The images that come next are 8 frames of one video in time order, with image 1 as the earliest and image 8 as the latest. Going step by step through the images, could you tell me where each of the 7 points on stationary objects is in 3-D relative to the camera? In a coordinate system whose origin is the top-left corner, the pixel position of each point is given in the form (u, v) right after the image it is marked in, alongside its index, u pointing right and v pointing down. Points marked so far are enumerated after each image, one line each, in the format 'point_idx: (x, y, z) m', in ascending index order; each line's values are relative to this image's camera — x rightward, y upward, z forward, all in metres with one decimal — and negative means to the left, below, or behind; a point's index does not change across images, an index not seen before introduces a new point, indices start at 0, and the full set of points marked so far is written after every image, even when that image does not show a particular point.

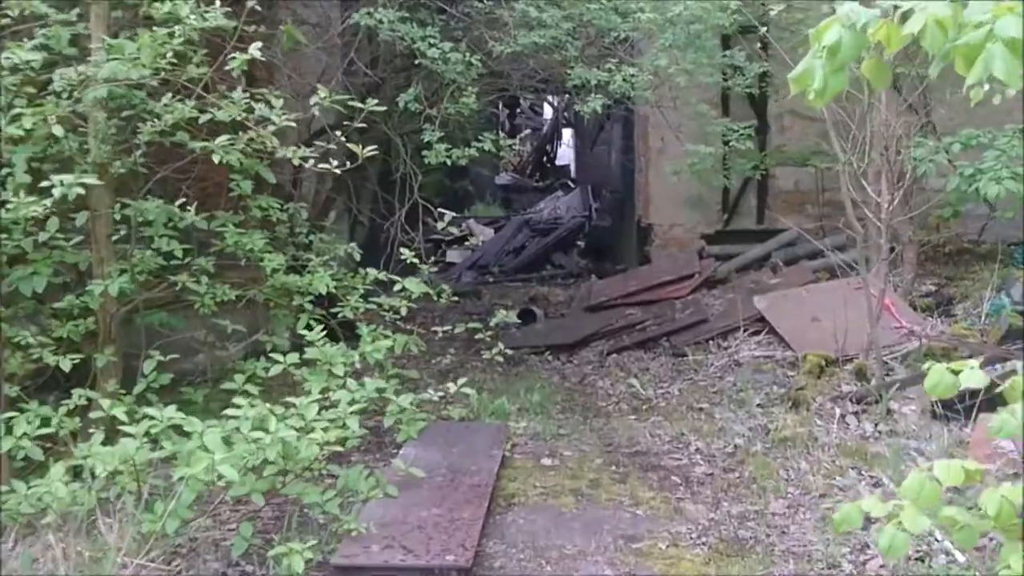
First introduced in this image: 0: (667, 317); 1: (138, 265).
0: (+0.9, -0.2, +6.4) m
1: (-1.2, +0.1, +3.9) m
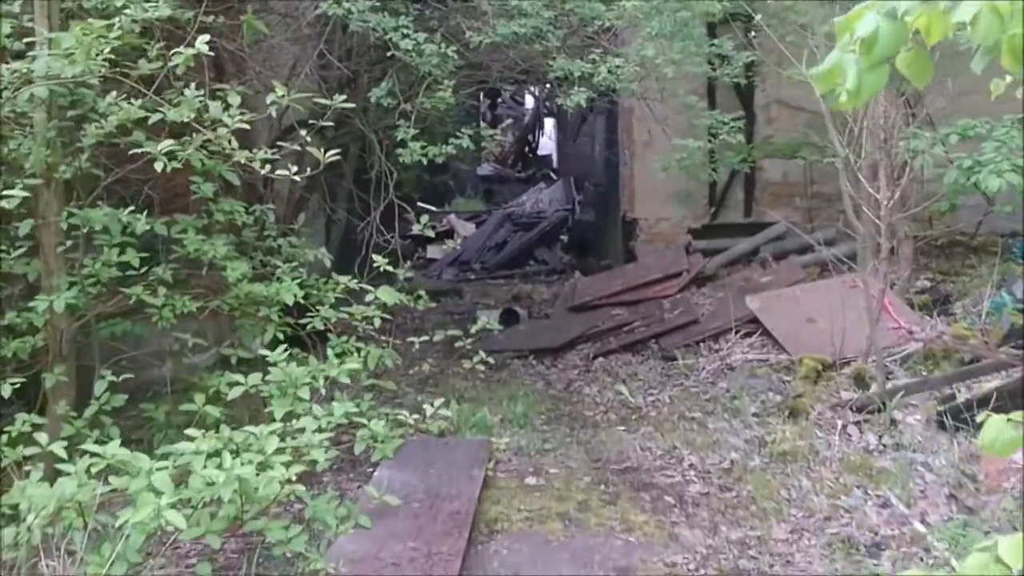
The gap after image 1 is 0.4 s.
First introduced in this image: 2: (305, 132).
0: (+0.8, -0.2, +6.2) m
1: (-1.3, 0.0, +3.6) m
2: (-0.7, +0.6, +4.2) m
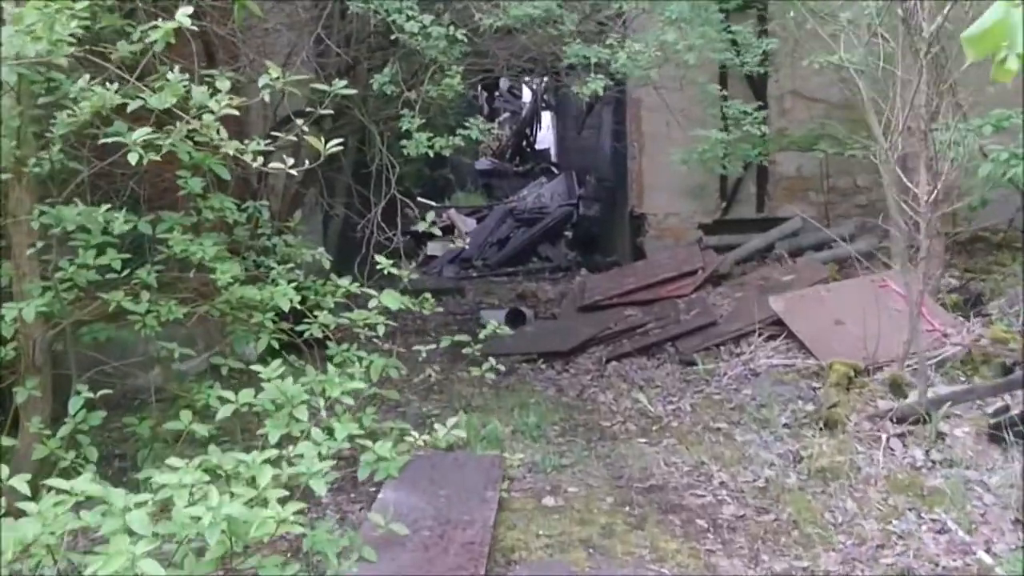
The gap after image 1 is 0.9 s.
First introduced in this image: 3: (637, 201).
0: (+0.8, -0.2, +5.9) m
1: (-1.2, 0.0, +3.2) m
2: (-0.7, +0.6, +3.9) m
3: (+0.9, +0.6, +8.2) m
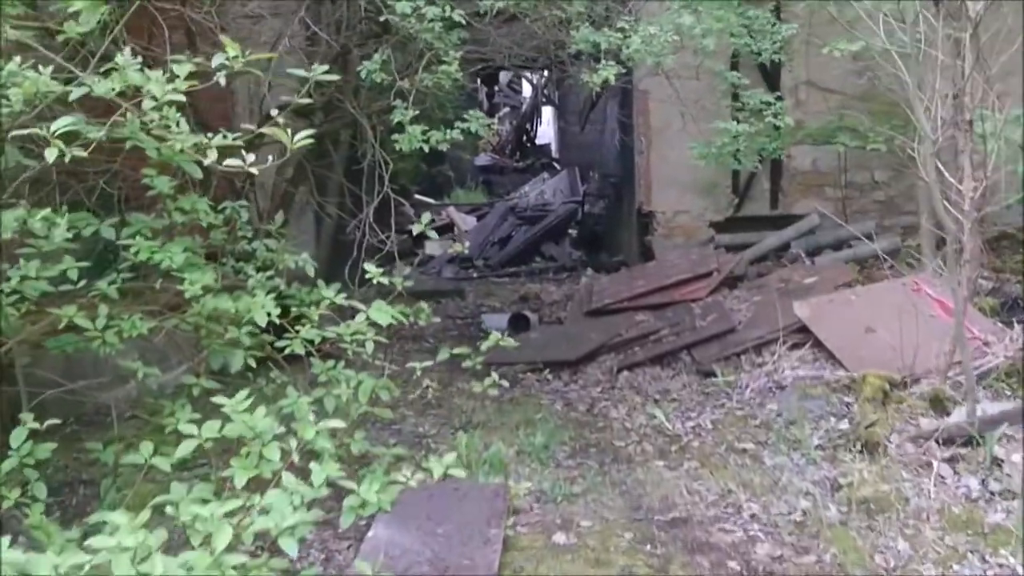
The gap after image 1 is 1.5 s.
0: (+0.8, -0.2, +5.5) m
1: (-1.2, 0.0, +2.9) m
2: (-0.7, +0.5, +3.5) m
3: (+0.9, +0.6, +7.8) m
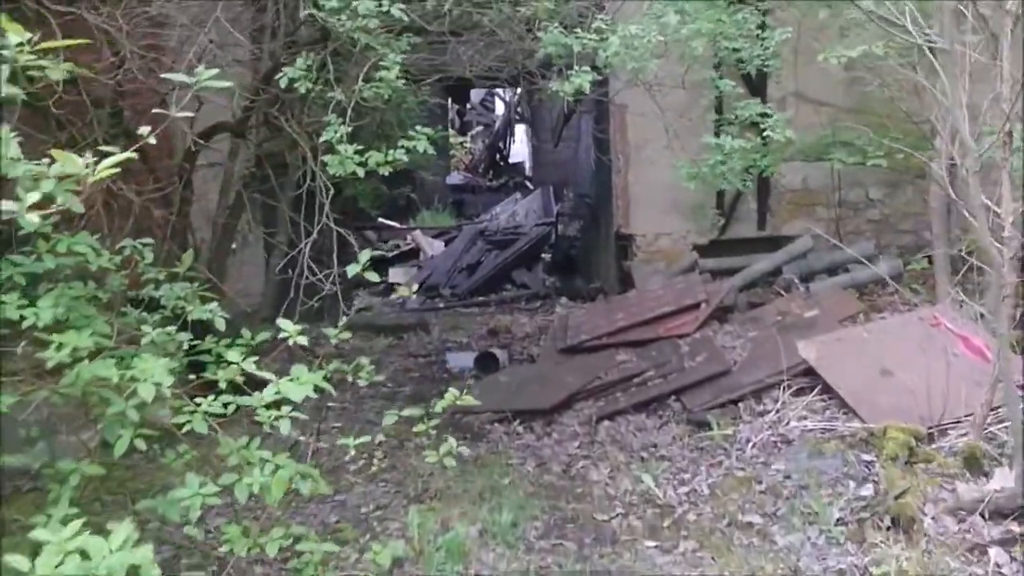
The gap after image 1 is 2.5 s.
0: (+0.7, -0.3, +4.9) m
1: (-1.3, -0.2, +2.2) m
2: (-0.8, +0.4, +2.8) m
3: (+0.7, +0.4, +7.2) m
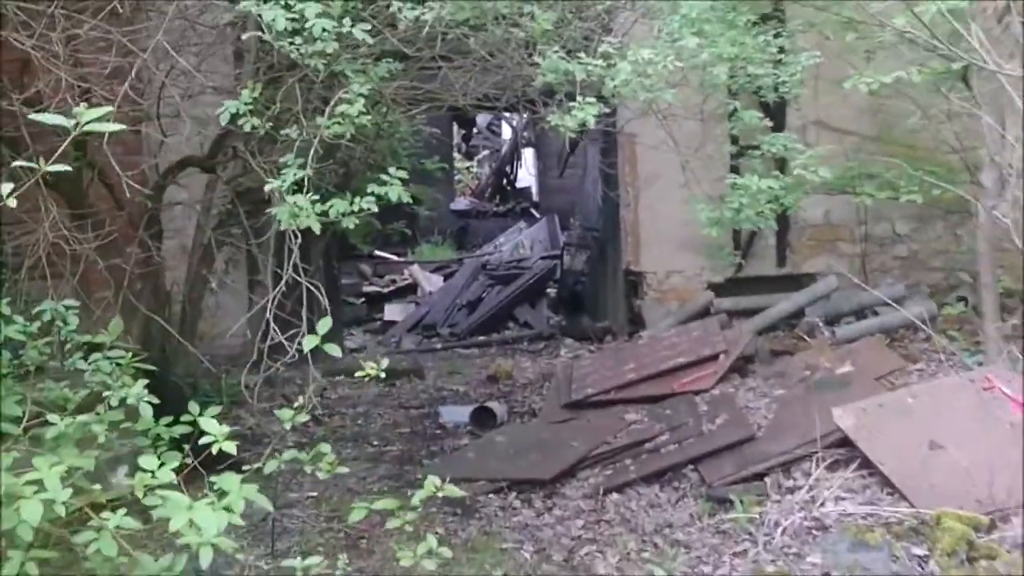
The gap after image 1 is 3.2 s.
0: (+0.7, -0.5, +4.3) m
1: (-1.4, -0.3, +1.7) m
2: (-0.8, +0.2, +2.3) m
3: (+0.7, +0.2, +6.7) m
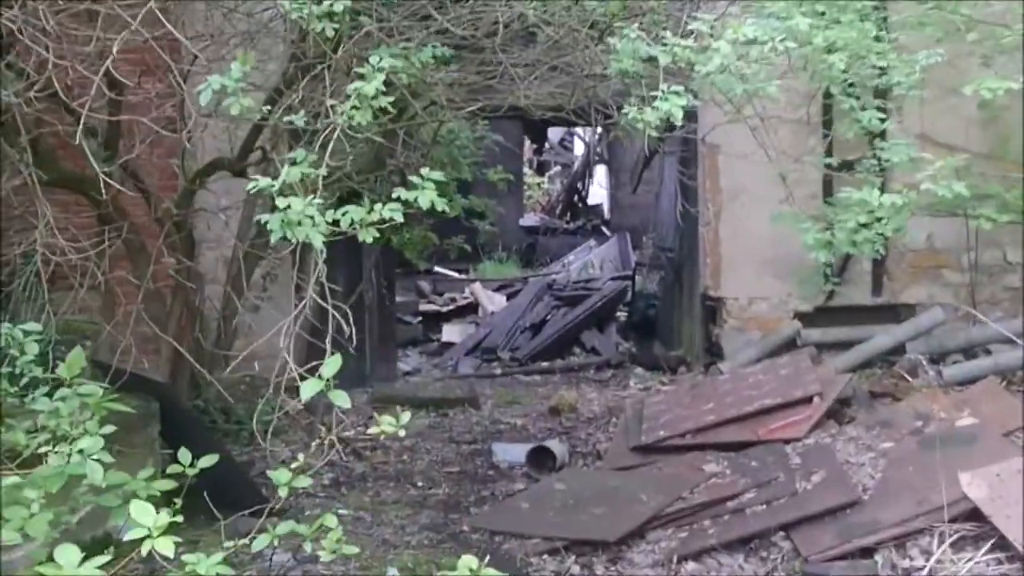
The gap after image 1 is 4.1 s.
0: (+0.8, -0.6, +3.7) m
1: (-1.3, -0.3, +1.2) m
2: (-0.7, +0.2, +1.8) m
3: (+1.0, 0.0, +6.0) m
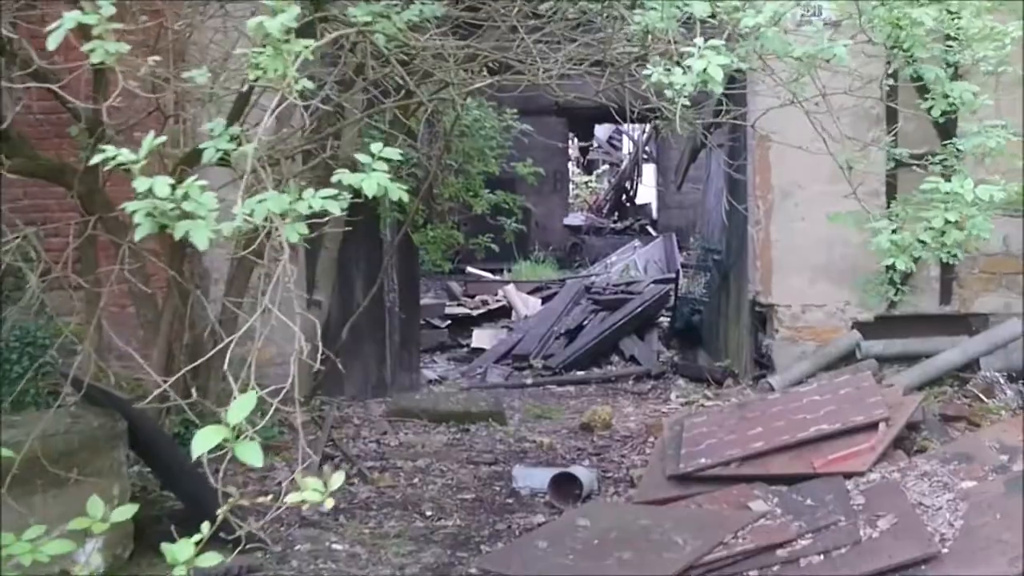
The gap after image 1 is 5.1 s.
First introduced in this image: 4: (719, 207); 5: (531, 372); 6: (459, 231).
0: (+0.9, -0.7, +3.1) m
1: (-1.4, -0.3, +0.7) m
2: (-0.8, +0.2, +1.3) m
3: (+1.2, 0.0, +5.5) m
4: (+1.1, +0.5, +6.4) m
5: (+0.1, -0.5, +7.1) m
6: (-0.3, +0.3, +6.4) m
